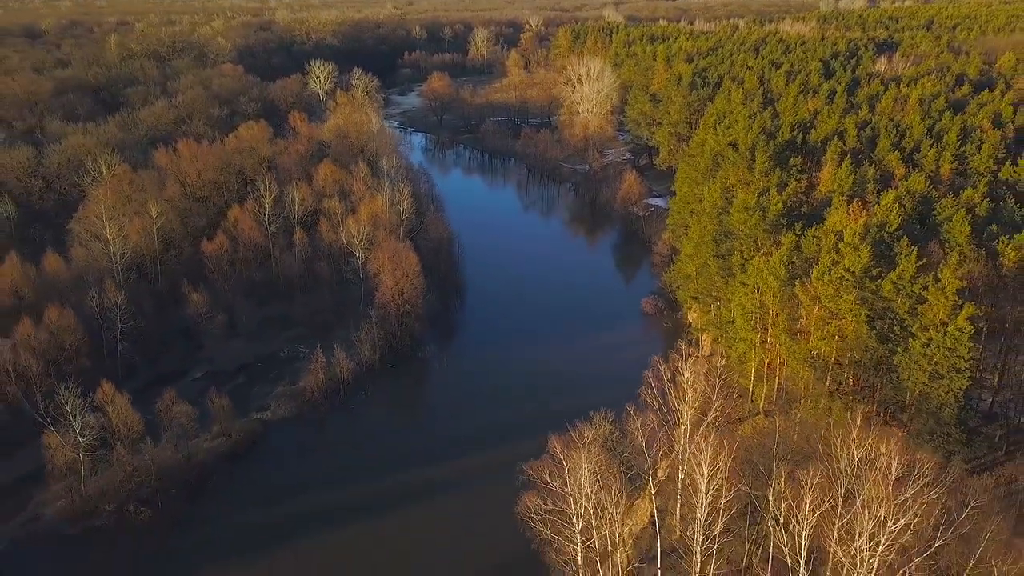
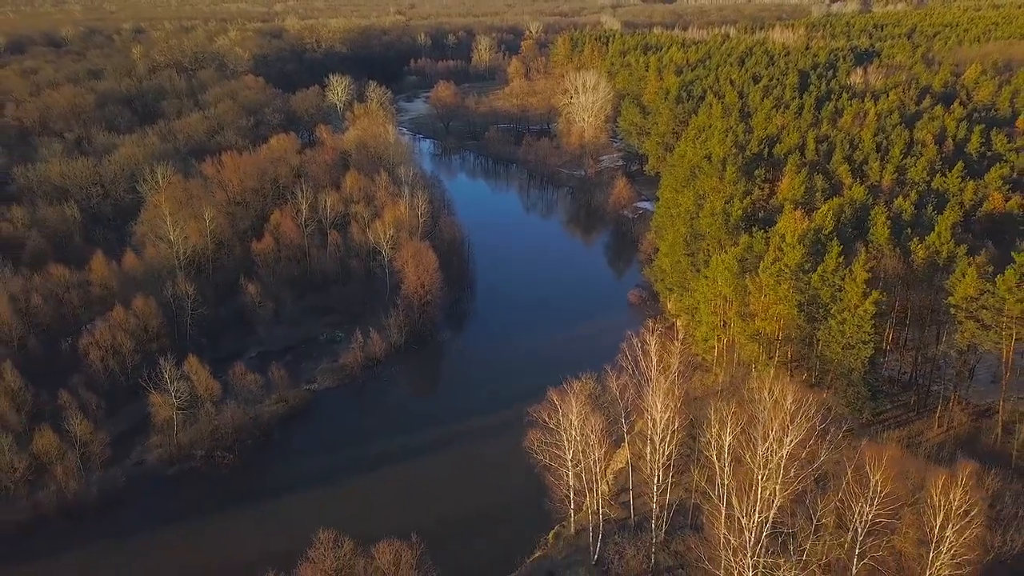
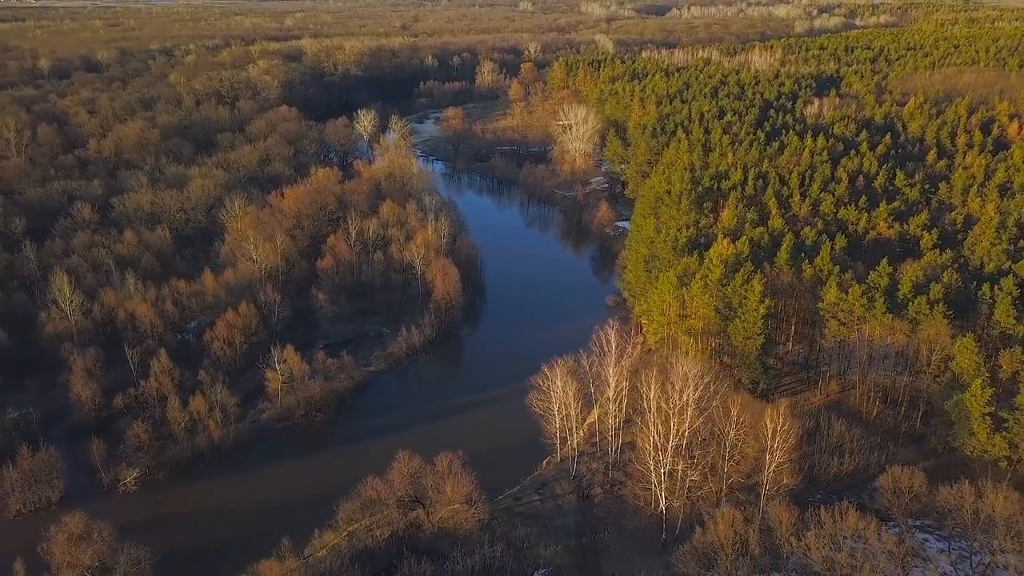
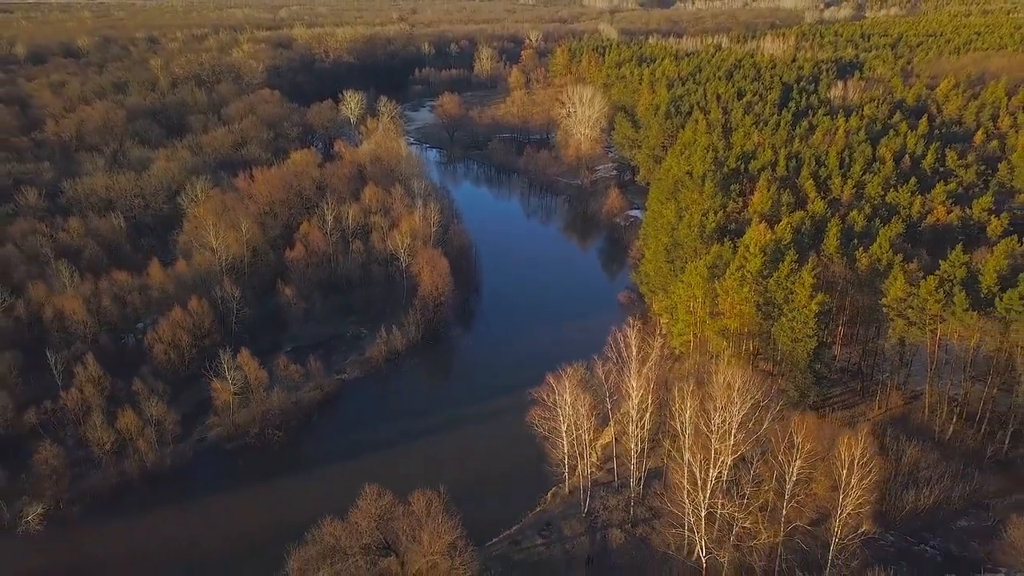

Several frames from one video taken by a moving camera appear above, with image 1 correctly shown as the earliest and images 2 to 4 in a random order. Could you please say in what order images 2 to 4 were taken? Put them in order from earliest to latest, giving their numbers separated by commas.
2, 4, 3
